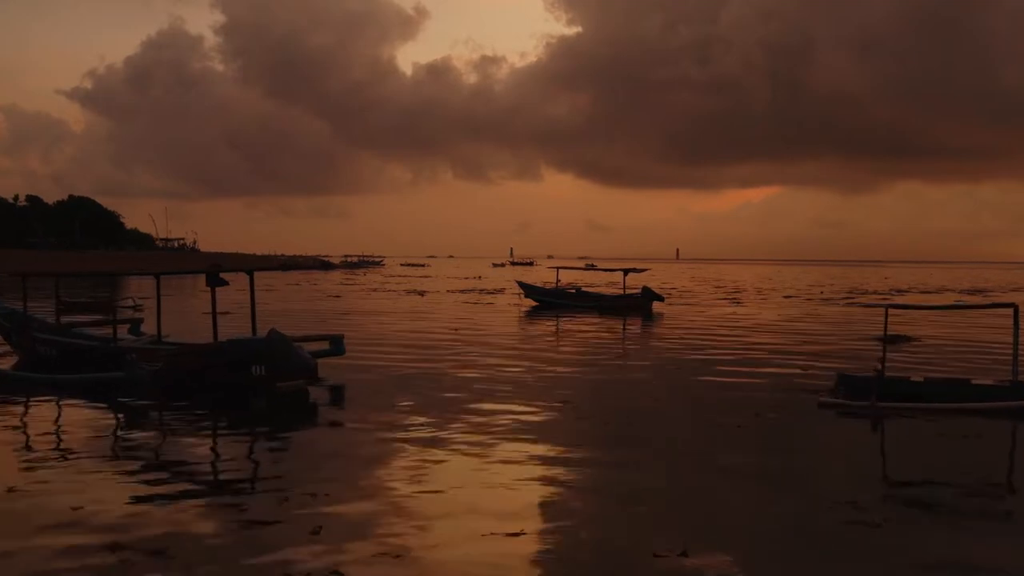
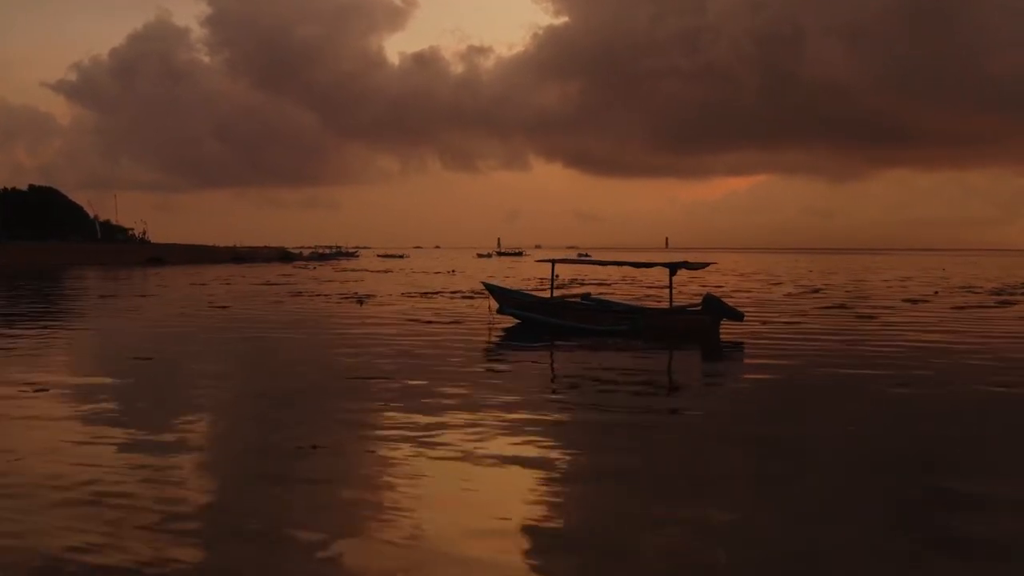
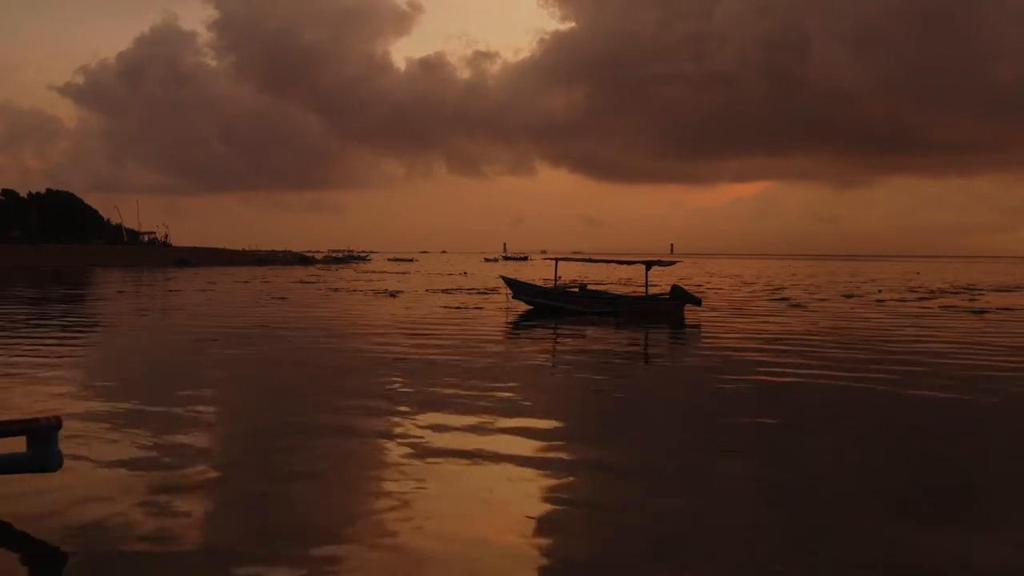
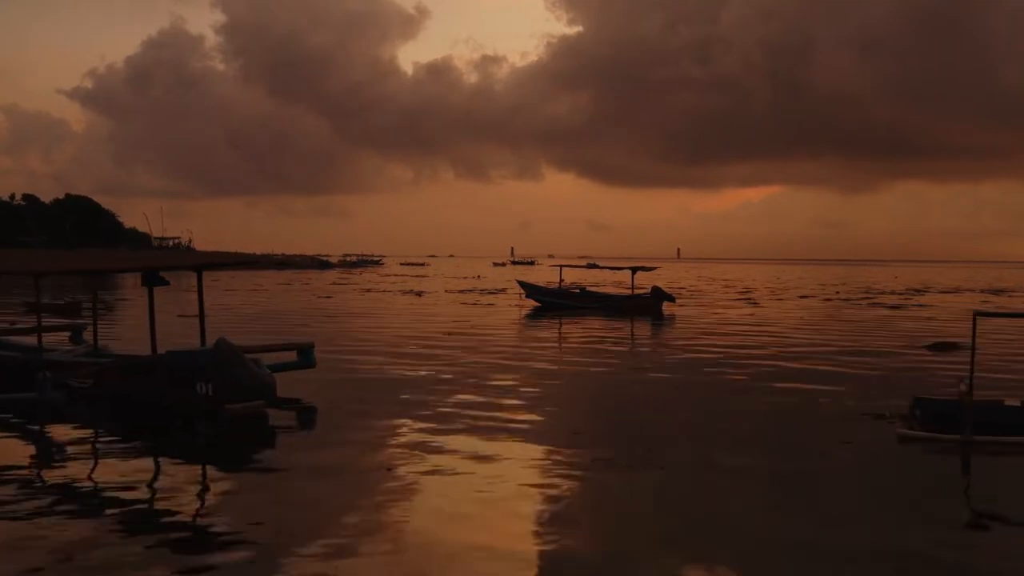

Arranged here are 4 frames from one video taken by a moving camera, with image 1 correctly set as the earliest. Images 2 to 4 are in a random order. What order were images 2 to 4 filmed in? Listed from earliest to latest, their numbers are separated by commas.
4, 3, 2
